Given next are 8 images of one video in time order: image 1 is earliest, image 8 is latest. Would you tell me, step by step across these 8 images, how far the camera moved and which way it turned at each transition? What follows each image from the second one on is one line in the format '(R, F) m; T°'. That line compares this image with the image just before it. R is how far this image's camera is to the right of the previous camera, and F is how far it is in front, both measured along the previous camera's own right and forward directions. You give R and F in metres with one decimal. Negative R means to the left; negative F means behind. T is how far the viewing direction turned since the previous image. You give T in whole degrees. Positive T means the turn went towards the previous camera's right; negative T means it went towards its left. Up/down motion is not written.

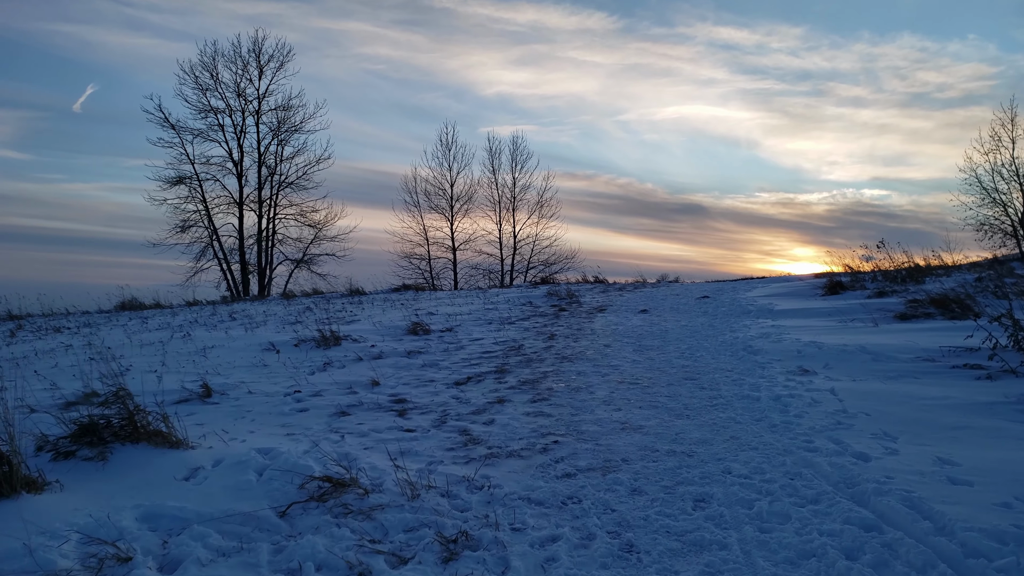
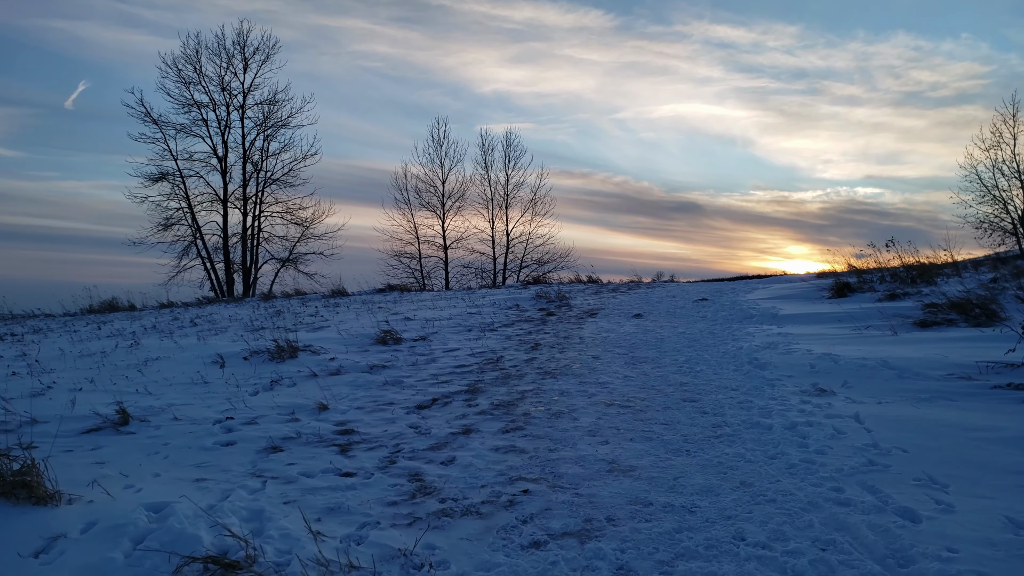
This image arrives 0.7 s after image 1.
(+0.2, +1.1) m; 0°
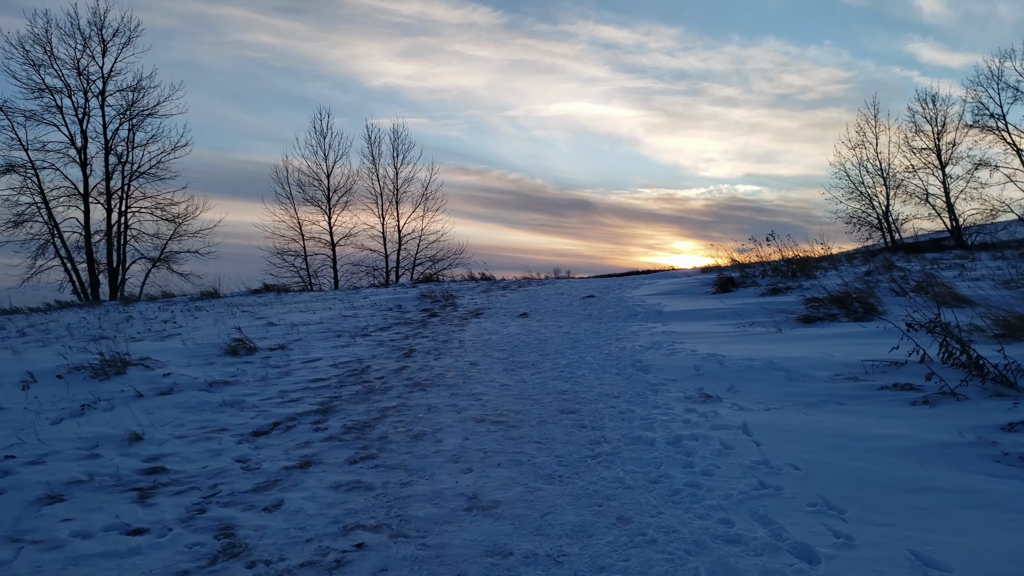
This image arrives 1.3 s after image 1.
(+0.3, +0.8) m; +7°
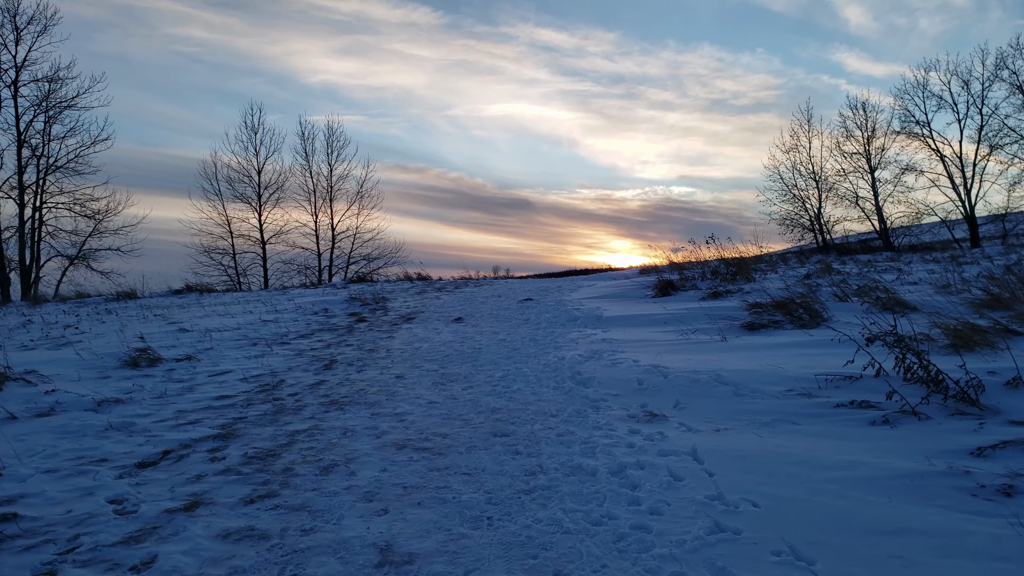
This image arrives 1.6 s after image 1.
(+0.1, +0.6) m; +4°
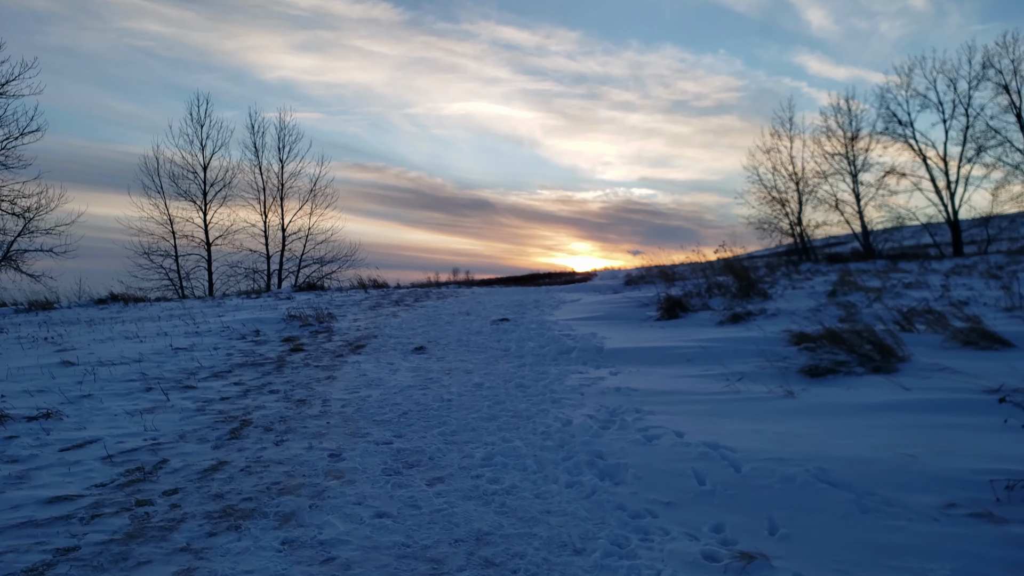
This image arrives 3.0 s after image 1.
(-0.2, +2.4) m; +3°
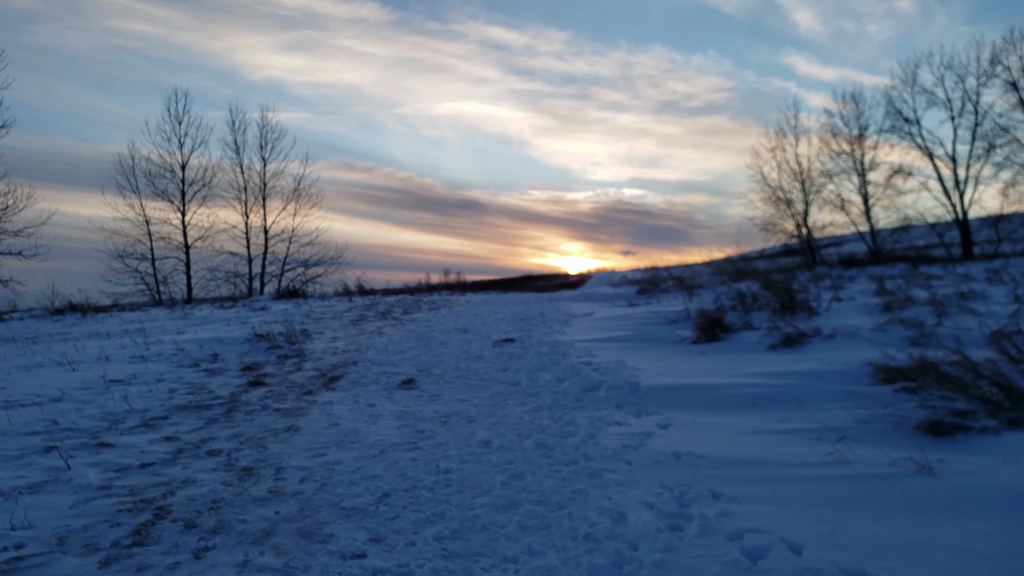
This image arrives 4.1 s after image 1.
(-0.2, +1.8) m; +1°
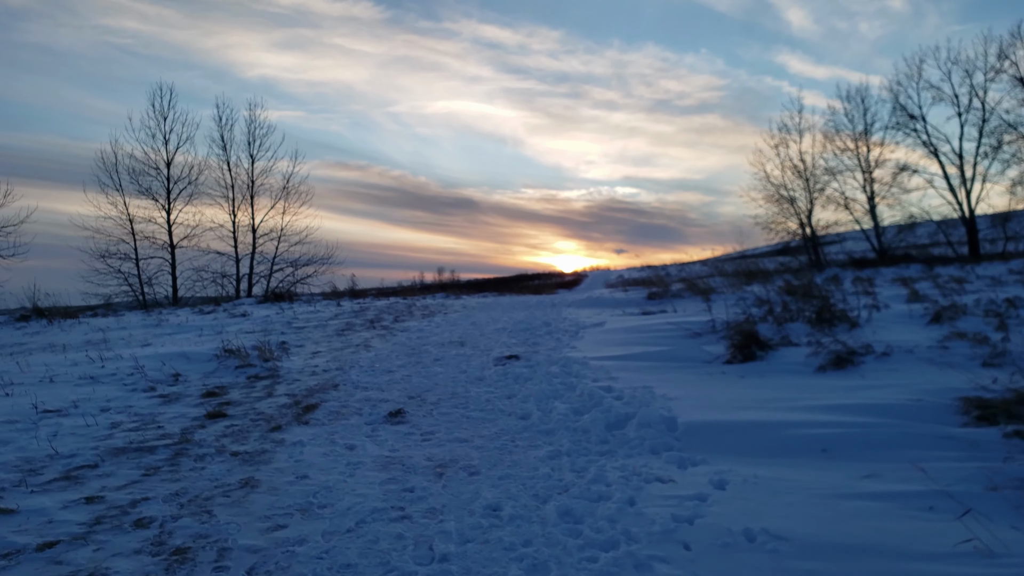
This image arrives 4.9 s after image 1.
(-0.1, +1.3) m; 0°
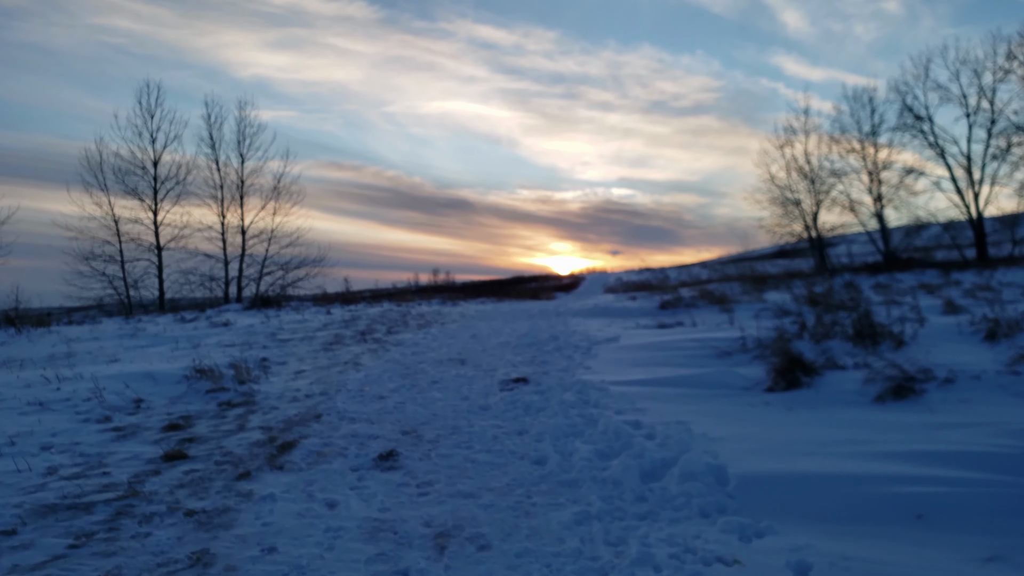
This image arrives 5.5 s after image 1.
(-0.1, +1.0) m; 0°
